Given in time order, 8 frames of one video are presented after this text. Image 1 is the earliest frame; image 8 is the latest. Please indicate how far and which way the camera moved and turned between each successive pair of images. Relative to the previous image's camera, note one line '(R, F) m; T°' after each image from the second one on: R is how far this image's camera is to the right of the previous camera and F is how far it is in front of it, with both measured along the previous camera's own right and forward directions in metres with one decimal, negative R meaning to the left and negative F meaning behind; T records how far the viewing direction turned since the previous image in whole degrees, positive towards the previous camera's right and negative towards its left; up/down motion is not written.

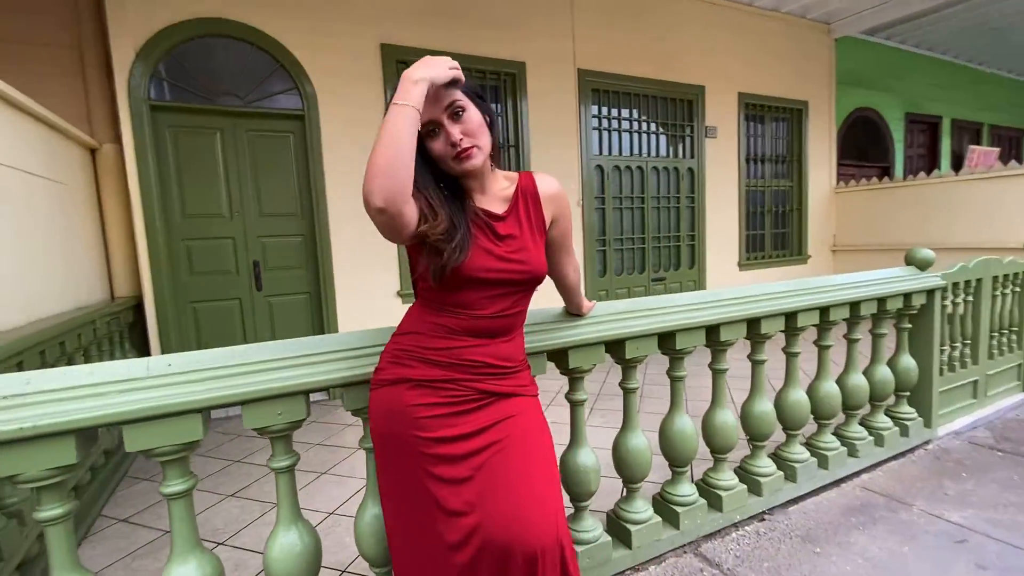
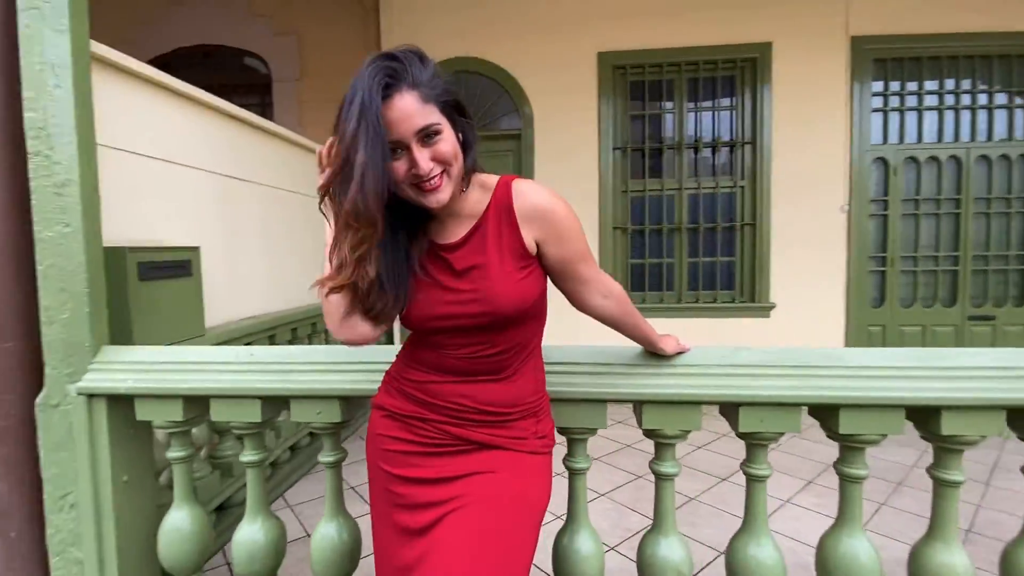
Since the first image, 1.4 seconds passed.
(+0.5, +0.4) m; -32°
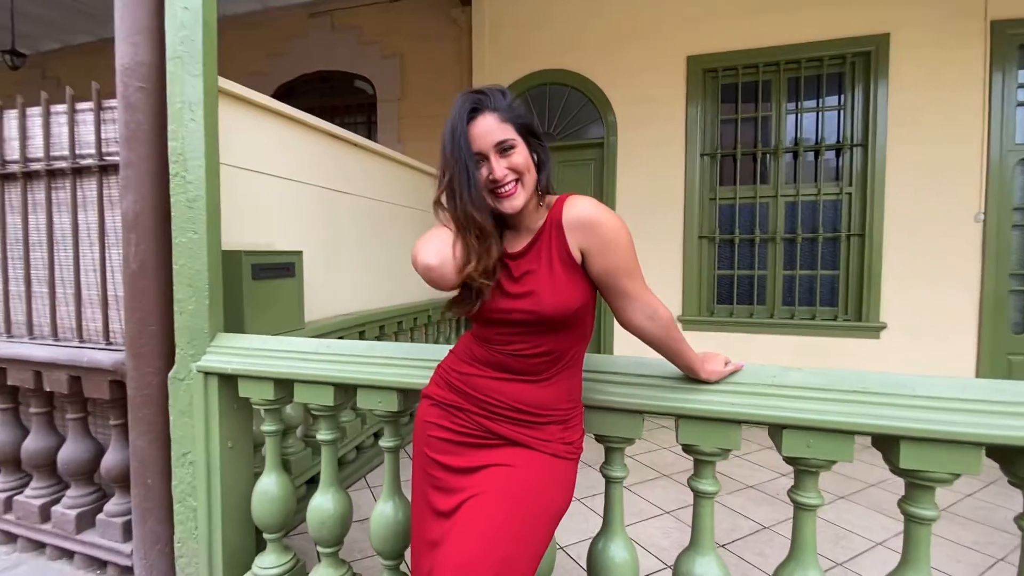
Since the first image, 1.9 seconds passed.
(+0.1, -0.1) m; -11°
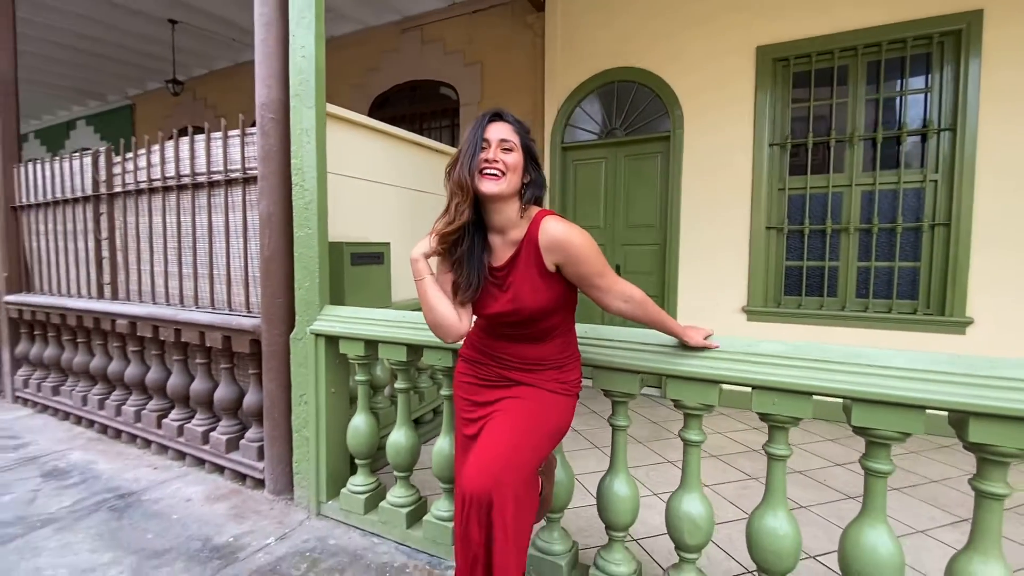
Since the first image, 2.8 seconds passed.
(+0.2, -0.3) m; -10°
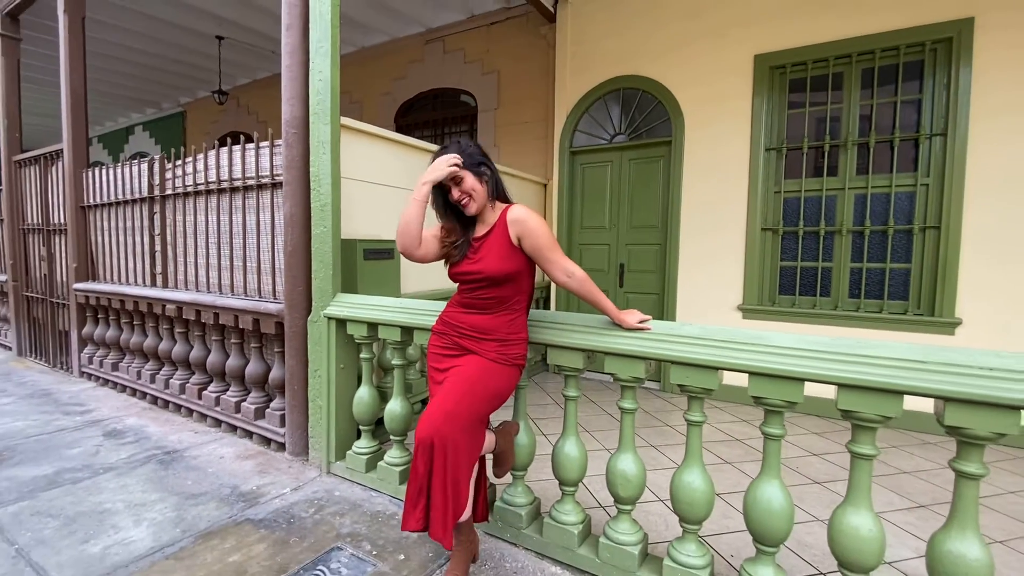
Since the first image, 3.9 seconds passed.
(+0.2, -0.3) m; -4°
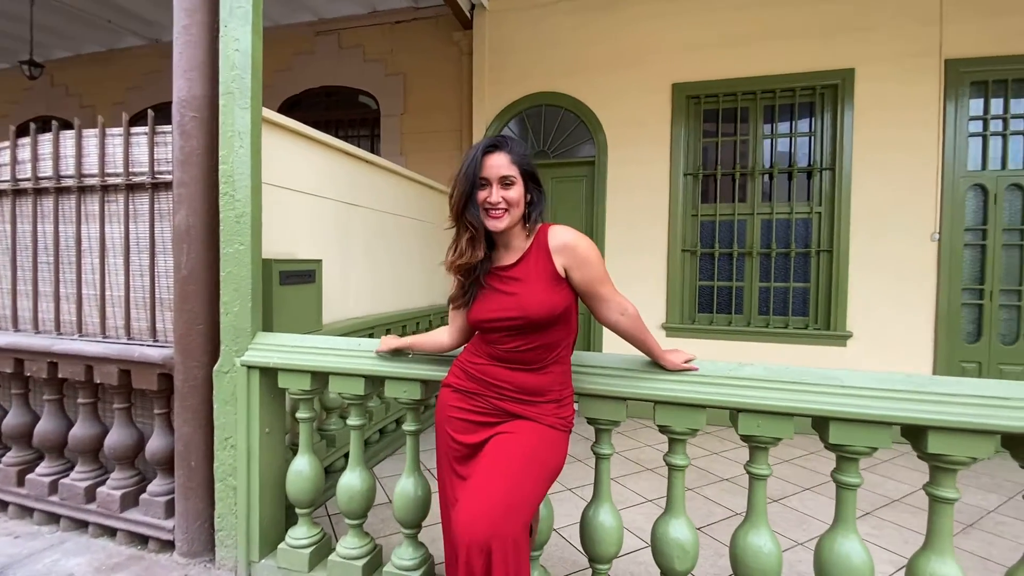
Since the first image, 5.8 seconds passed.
(-0.5, +0.4) m; +15°
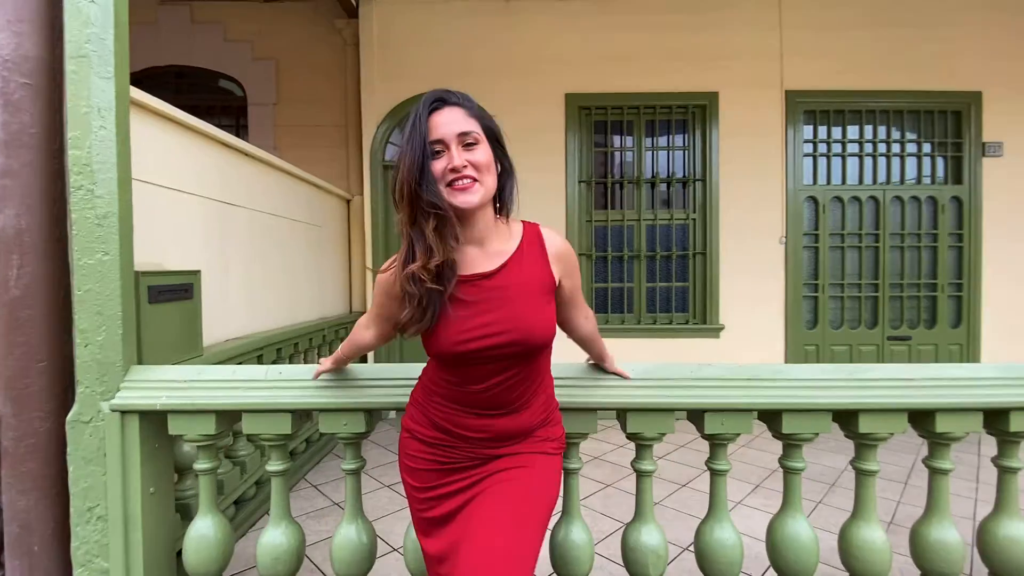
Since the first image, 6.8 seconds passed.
(-0.3, +0.2) m; +15°
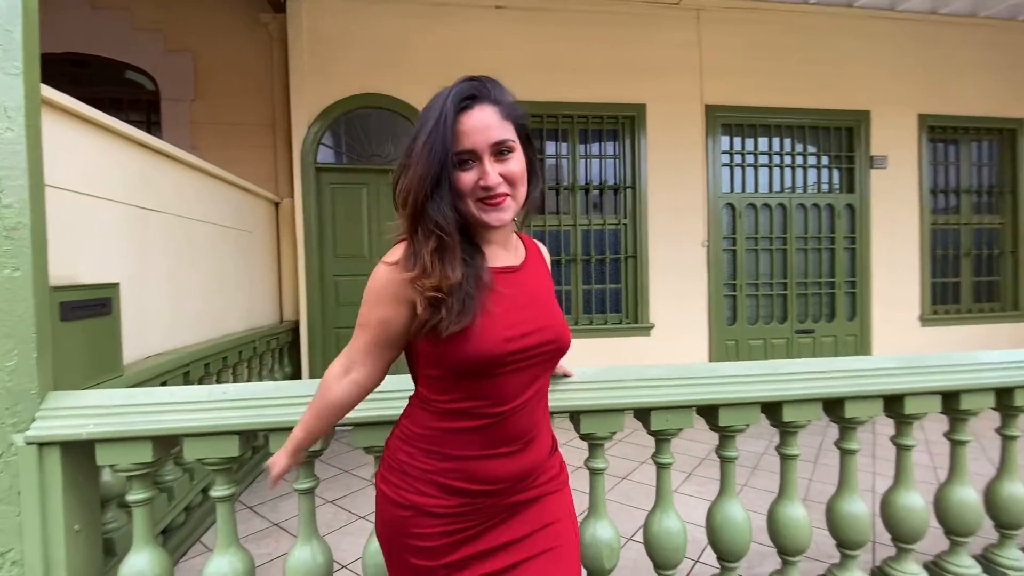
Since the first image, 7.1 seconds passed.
(-0.1, 0.0) m; +8°
